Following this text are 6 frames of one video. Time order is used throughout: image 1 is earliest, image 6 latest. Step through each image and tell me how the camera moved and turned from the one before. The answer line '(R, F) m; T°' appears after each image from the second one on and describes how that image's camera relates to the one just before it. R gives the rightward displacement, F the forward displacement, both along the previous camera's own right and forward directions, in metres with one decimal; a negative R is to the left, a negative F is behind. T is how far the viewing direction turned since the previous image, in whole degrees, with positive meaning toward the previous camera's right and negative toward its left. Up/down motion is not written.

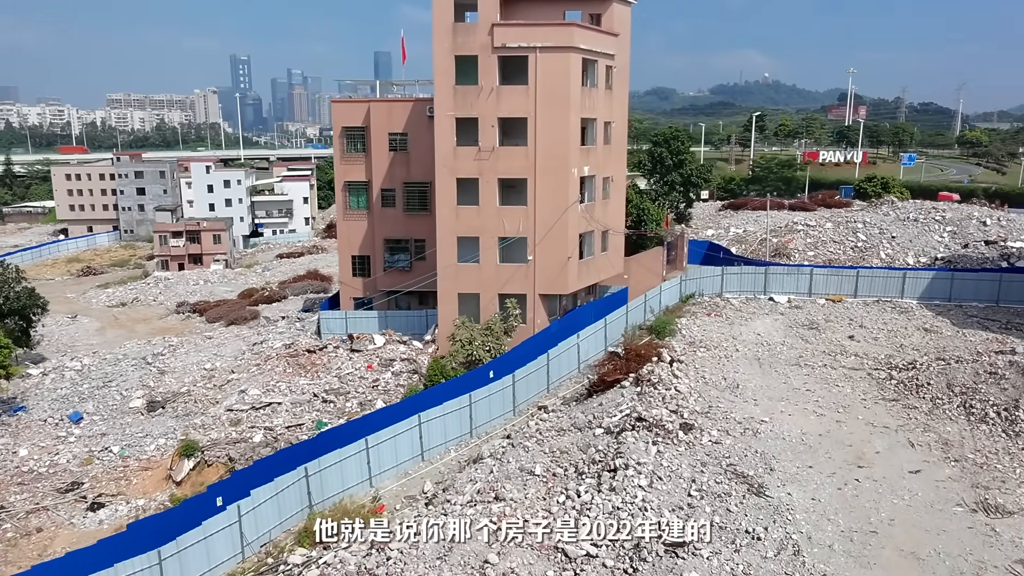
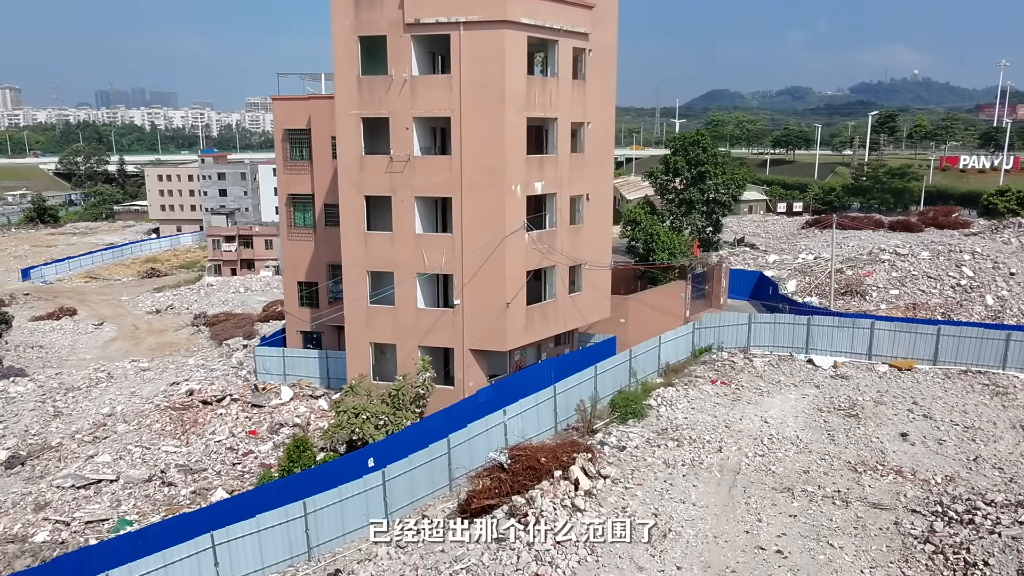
(+6.2, +8.0) m; -9°
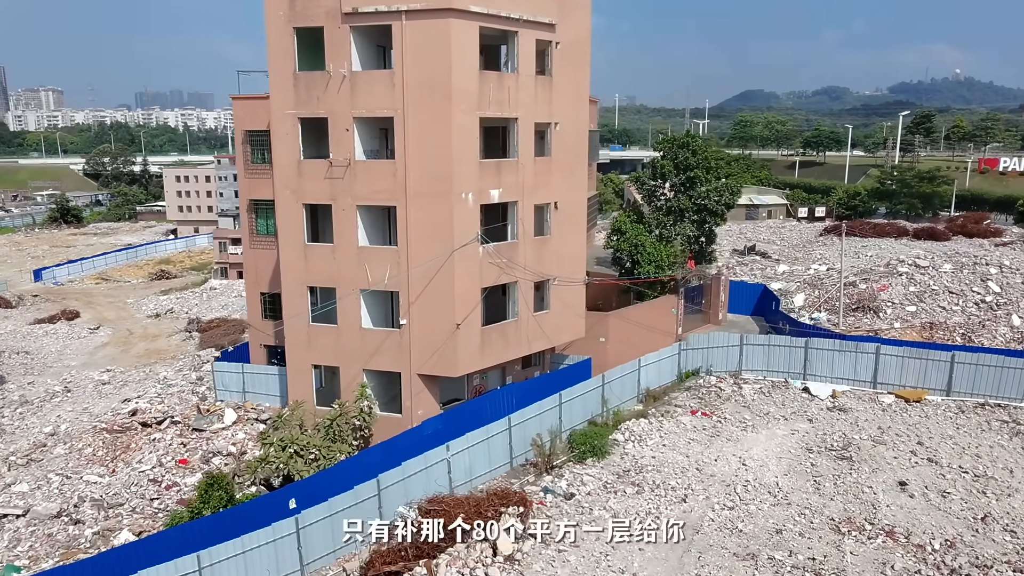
(+2.2, +2.4) m; -2°
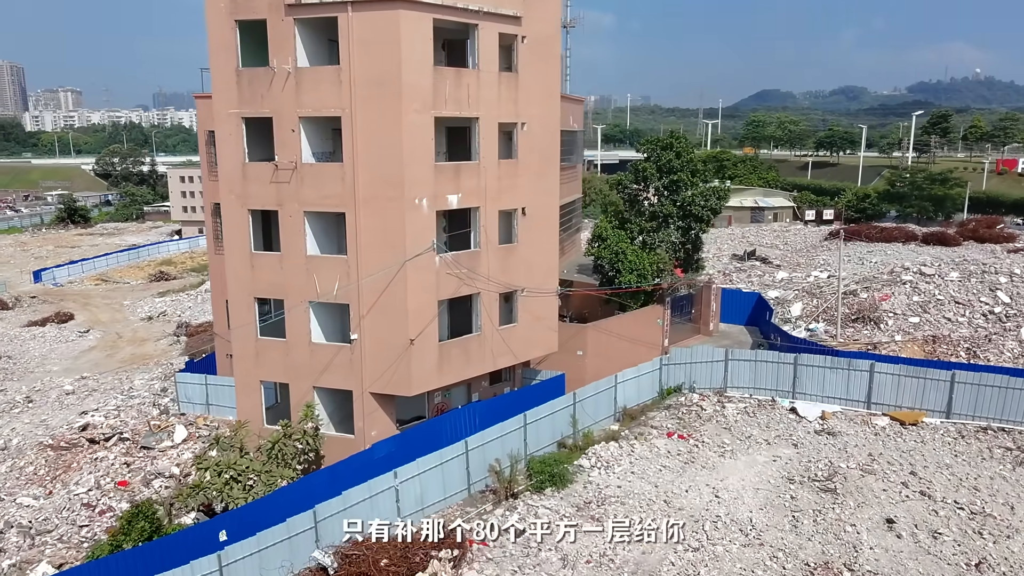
(+1.5, +1.6) m; -1°
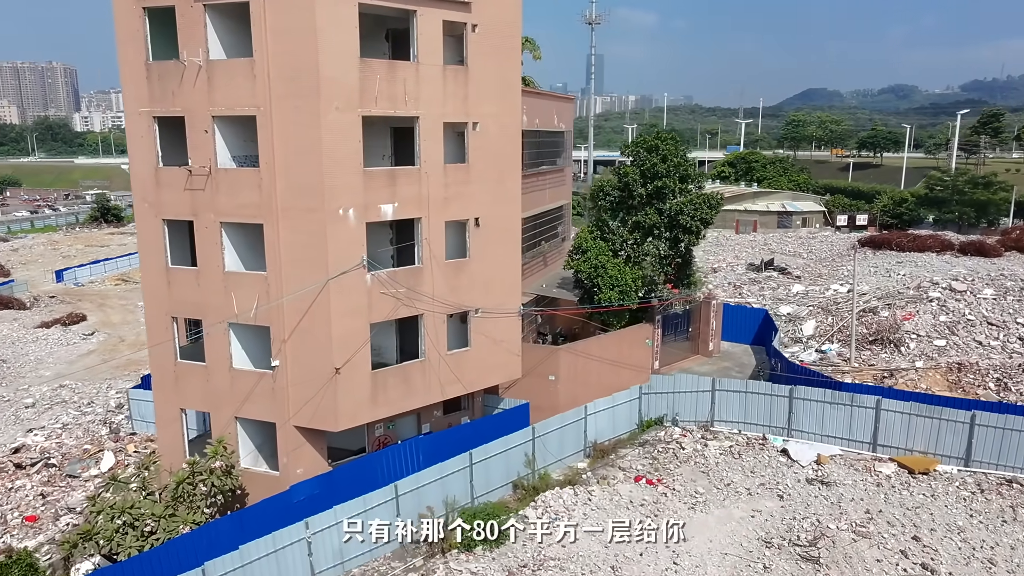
(+2.3, +2.5) m; -3°
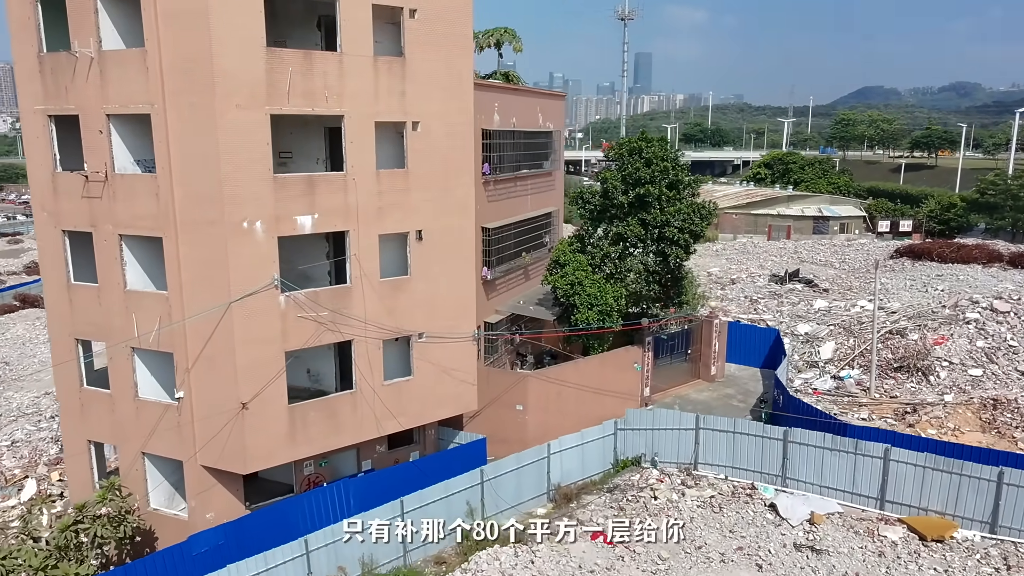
(+2.3, +2.5) m; -3°
